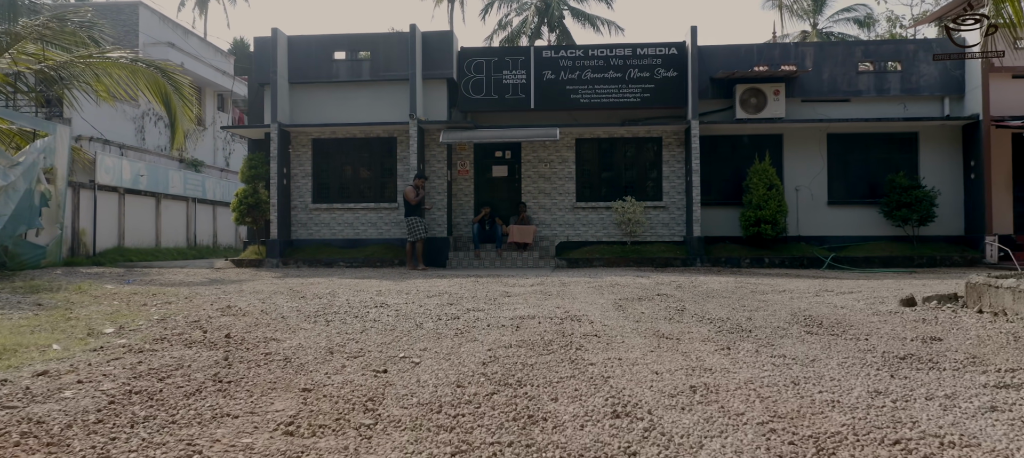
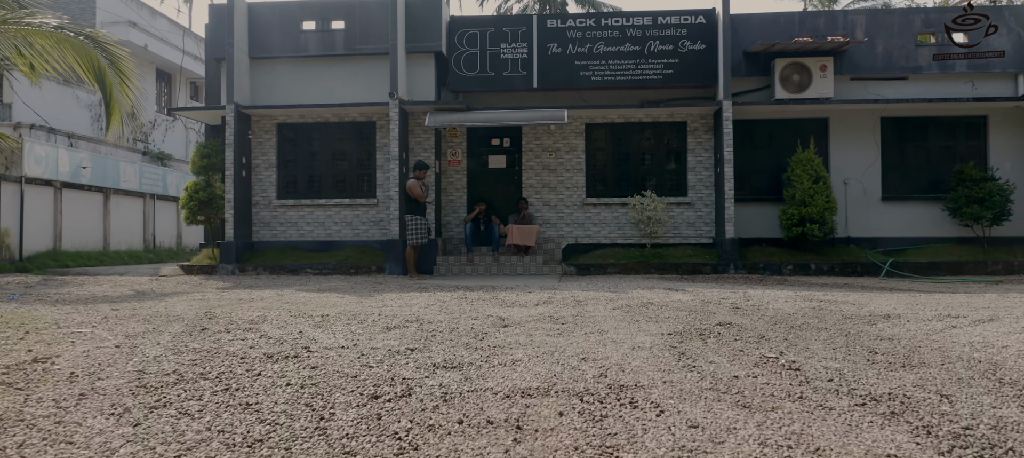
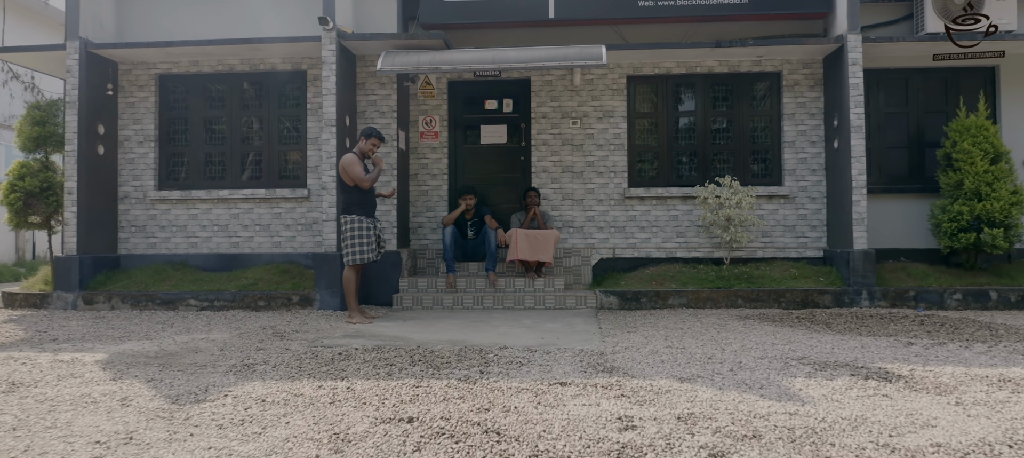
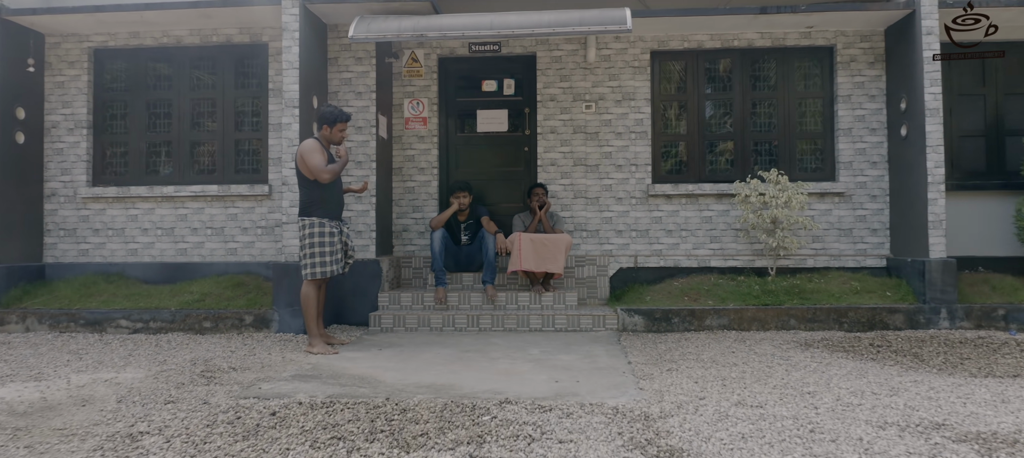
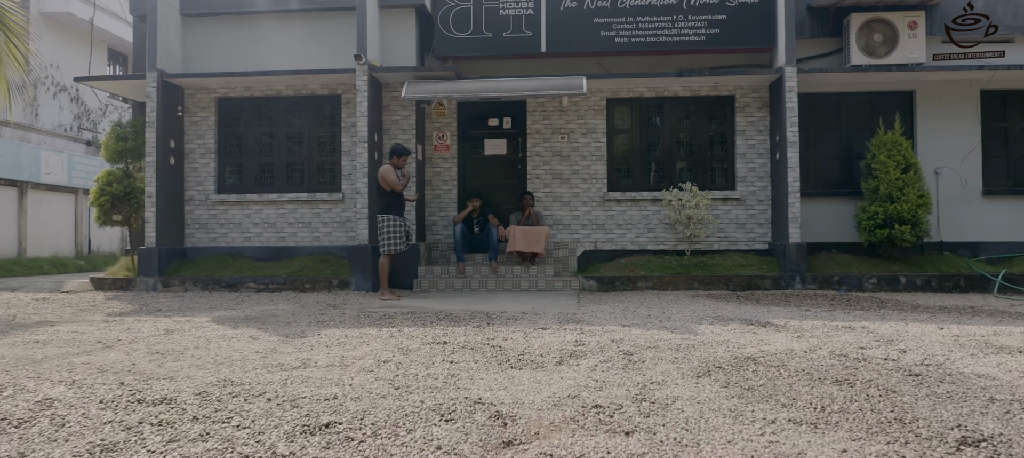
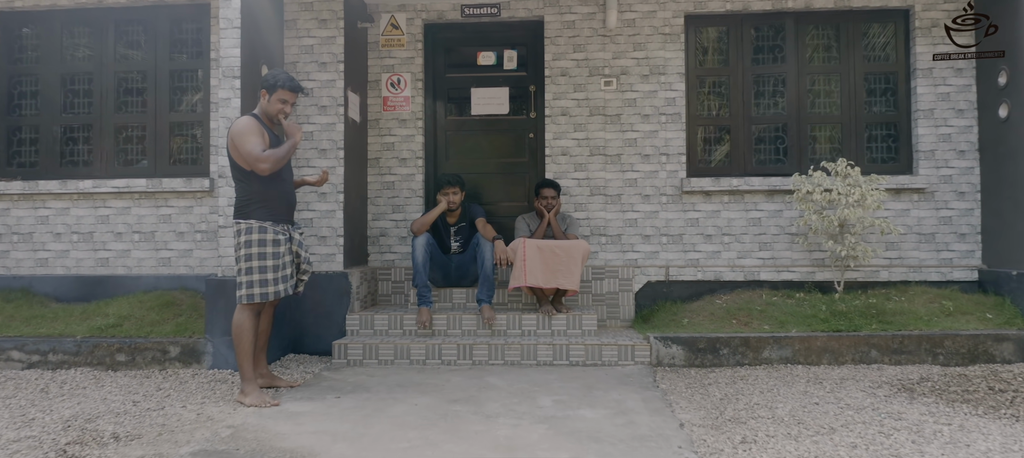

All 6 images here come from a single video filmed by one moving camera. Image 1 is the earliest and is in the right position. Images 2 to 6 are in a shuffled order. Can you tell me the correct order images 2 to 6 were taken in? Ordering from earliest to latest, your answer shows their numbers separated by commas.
2, 5, 3, 4, 6
